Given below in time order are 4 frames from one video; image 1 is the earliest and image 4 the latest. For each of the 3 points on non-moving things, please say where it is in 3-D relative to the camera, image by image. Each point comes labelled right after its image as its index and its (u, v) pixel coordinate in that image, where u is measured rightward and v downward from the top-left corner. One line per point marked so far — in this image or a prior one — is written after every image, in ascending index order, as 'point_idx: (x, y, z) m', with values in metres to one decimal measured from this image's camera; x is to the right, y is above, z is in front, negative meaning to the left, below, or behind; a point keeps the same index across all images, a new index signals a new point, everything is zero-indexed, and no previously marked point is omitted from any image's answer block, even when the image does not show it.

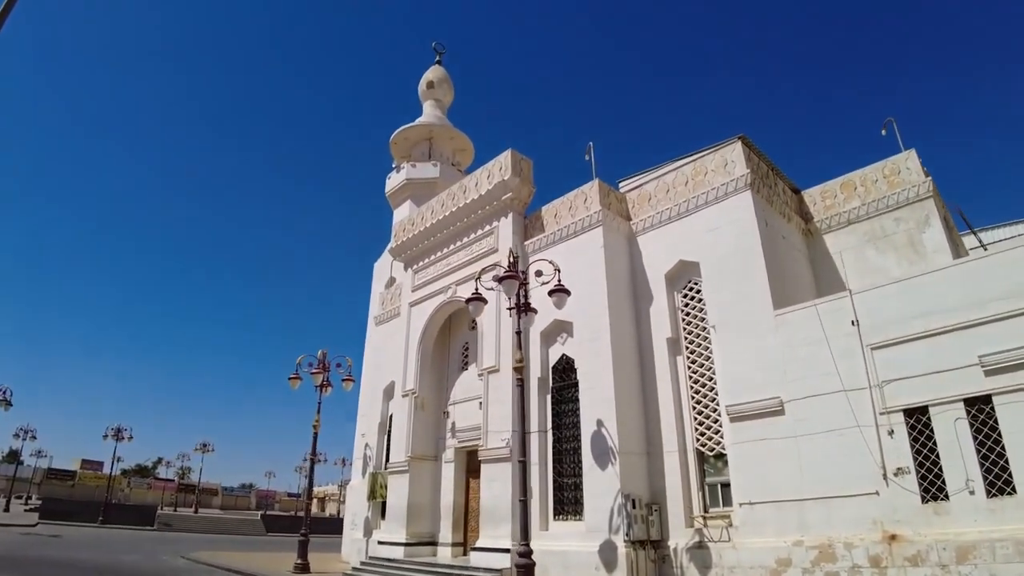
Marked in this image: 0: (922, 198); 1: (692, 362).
0: (+6.9, +1.5, +10.1) m
1: (+3.0, -1.2, +9.9) m
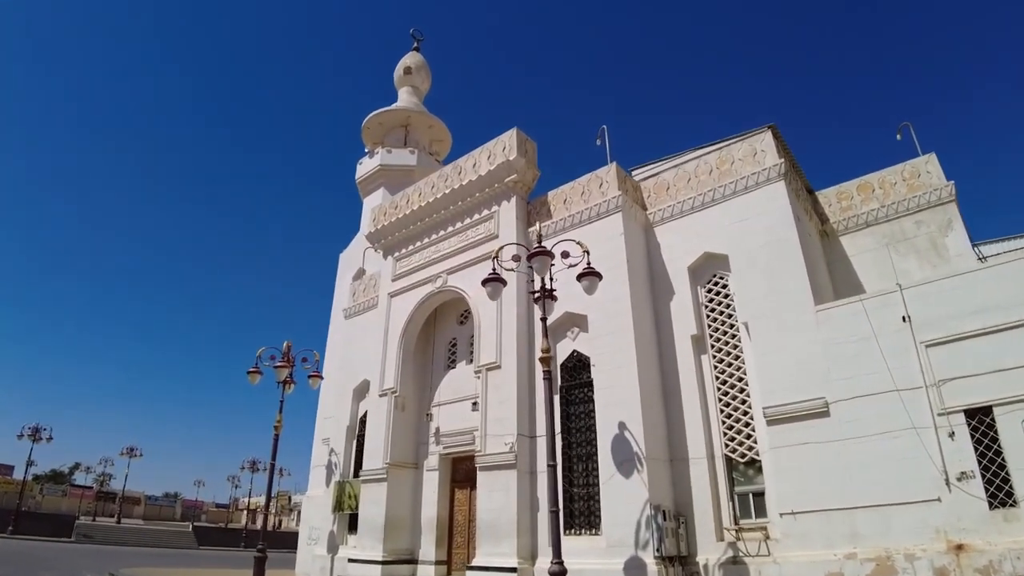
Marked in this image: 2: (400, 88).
0: (+7.2, +1.4, +9.9) m
1: (+3.2, -1.1, +9.1) m
2: (-3.7, +6.5, +19.6) m
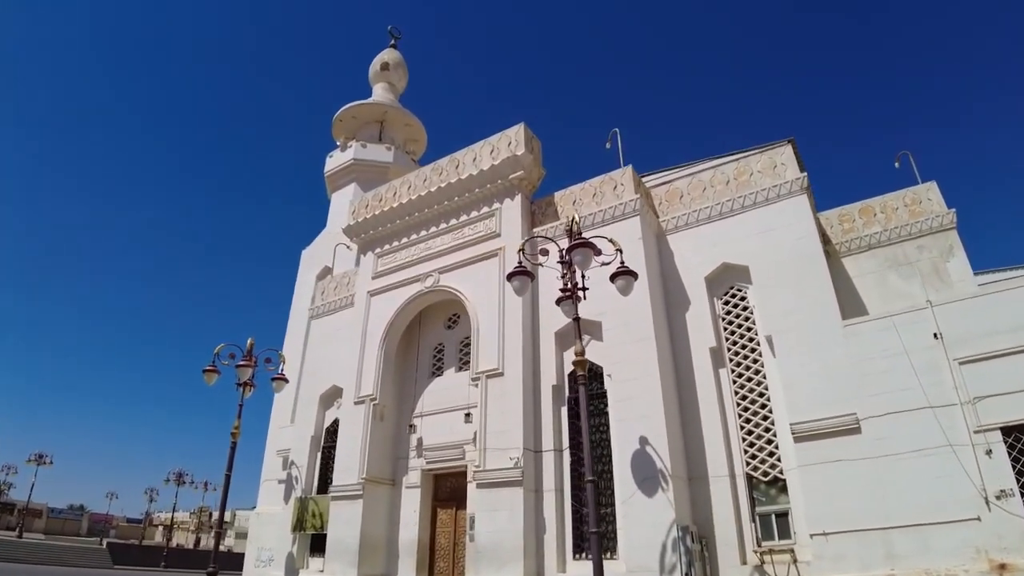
0: (+7.3, +1.0, +10.0) m
1: (+3.3, -1.3, +8.7) m
2: (-4.3, +6.4, +18.7) m
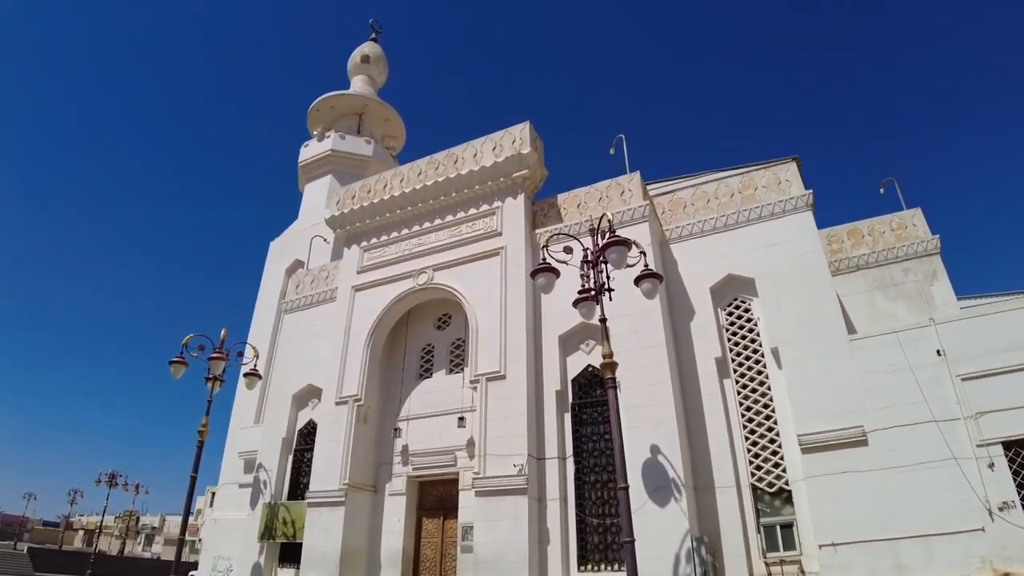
0: (+7.3, +0.6, +10.4) m
1: (+3.4, -1.4, +8.7) m
2: (-4.8, +6.4, +18.0) m
